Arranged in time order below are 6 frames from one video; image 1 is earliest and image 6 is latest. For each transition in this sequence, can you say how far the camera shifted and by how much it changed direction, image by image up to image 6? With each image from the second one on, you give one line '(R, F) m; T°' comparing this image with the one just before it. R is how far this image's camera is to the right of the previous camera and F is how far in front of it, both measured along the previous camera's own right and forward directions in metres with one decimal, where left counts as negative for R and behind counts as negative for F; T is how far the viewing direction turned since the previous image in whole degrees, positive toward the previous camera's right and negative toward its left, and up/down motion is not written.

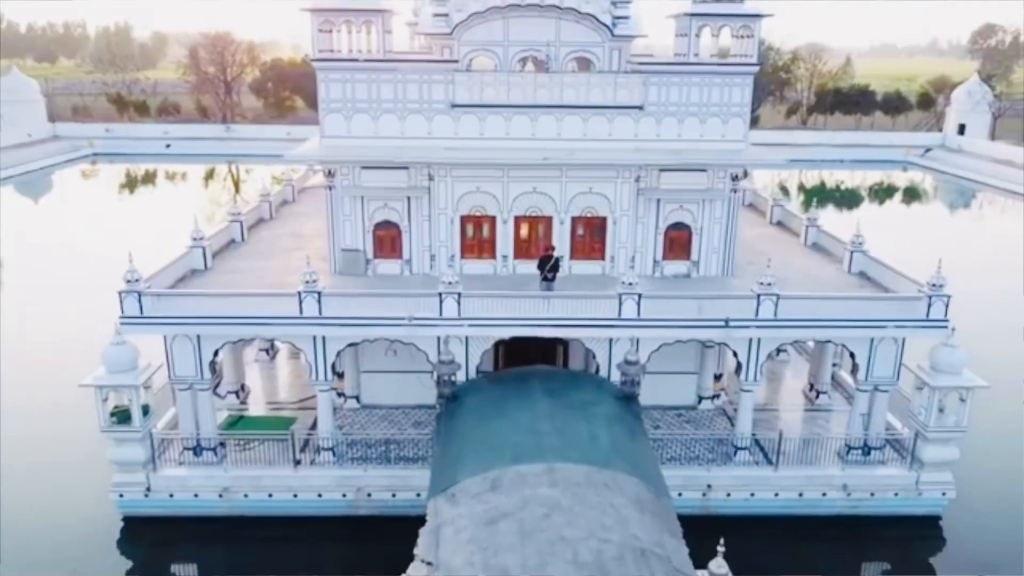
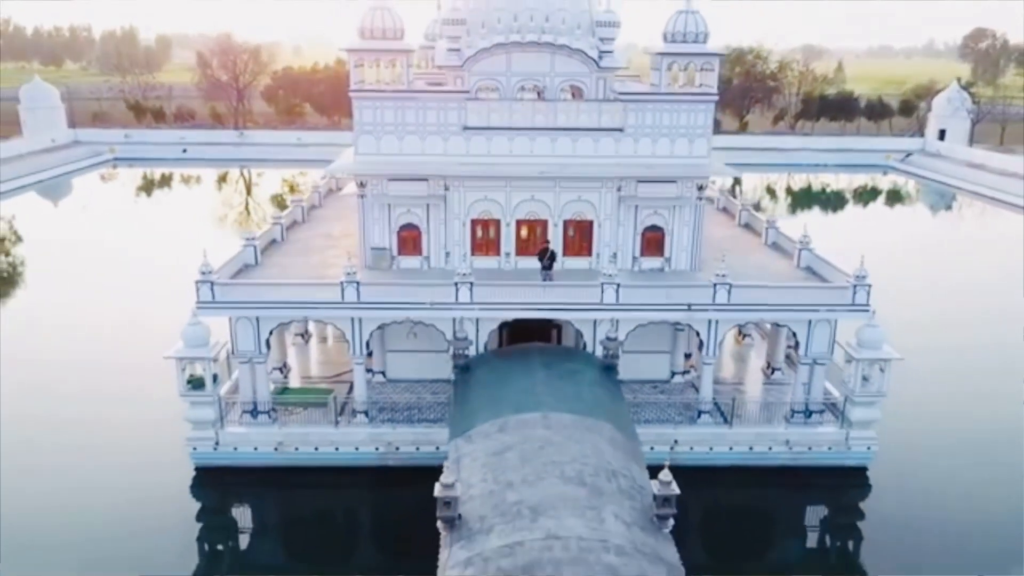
(0.0, -1.8) m; 0°
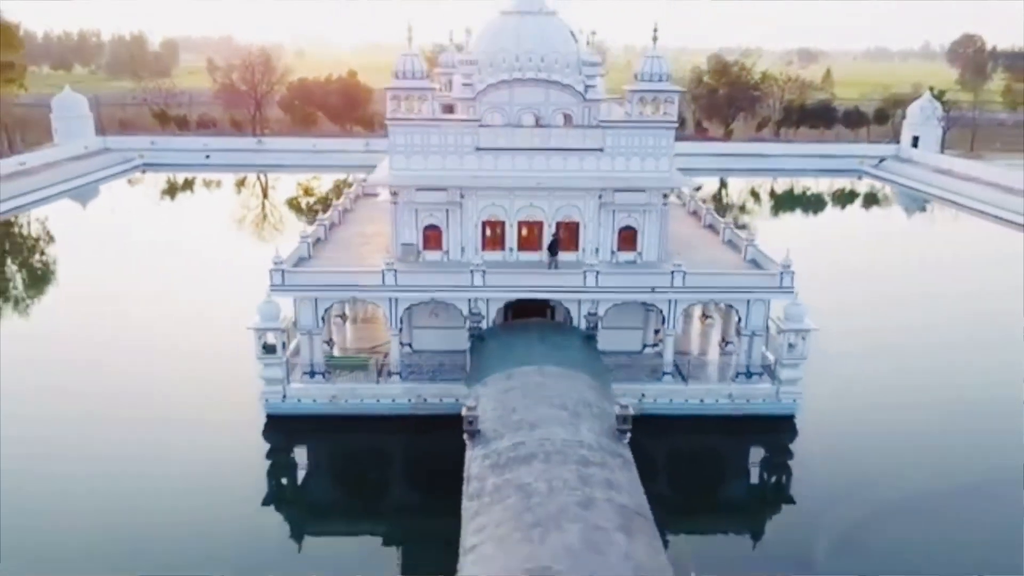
(-0.1, -2.8) m; 0°
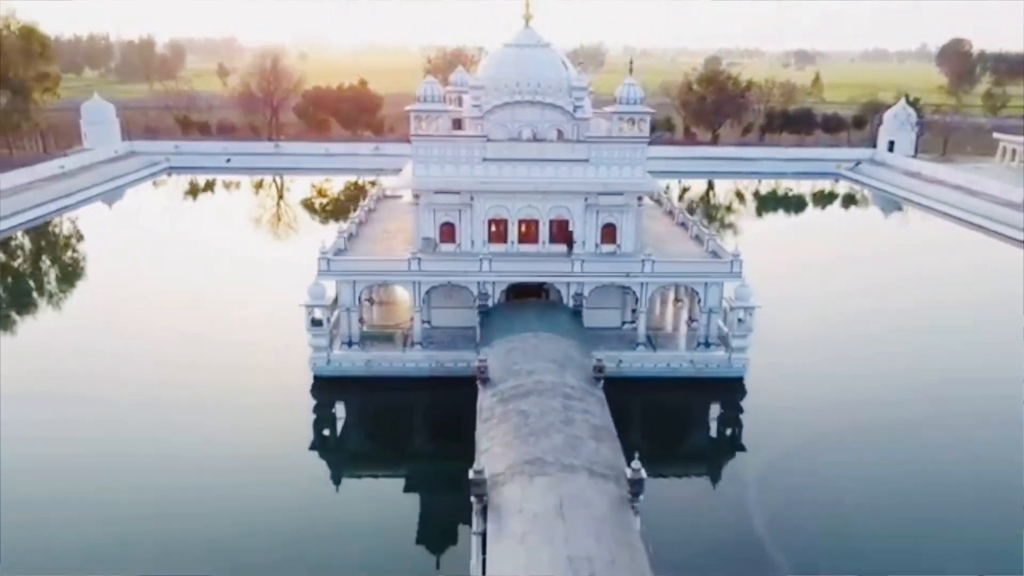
(0.0, -3.0) m; 0°
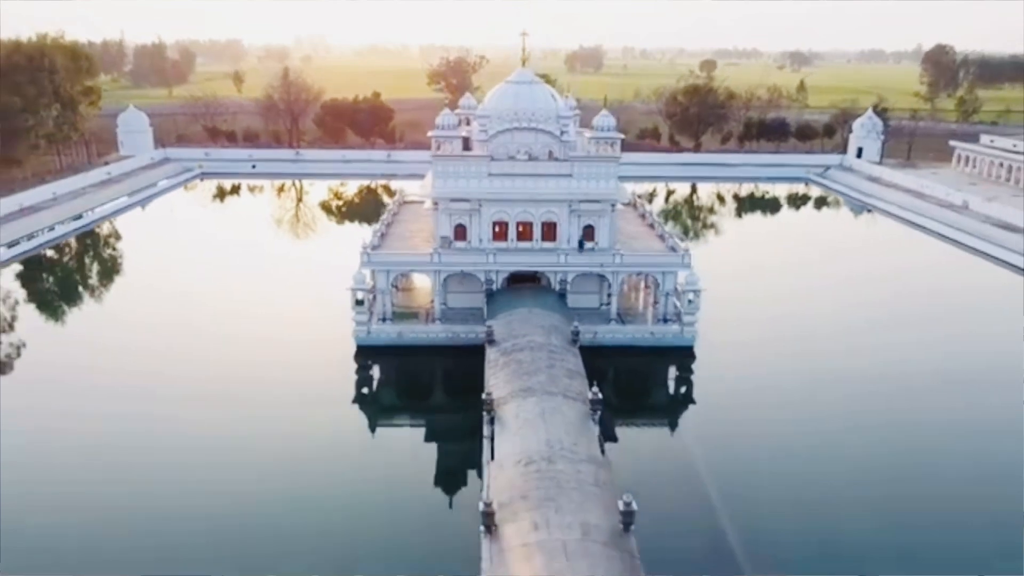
(0.0, -4.4) m; 0°
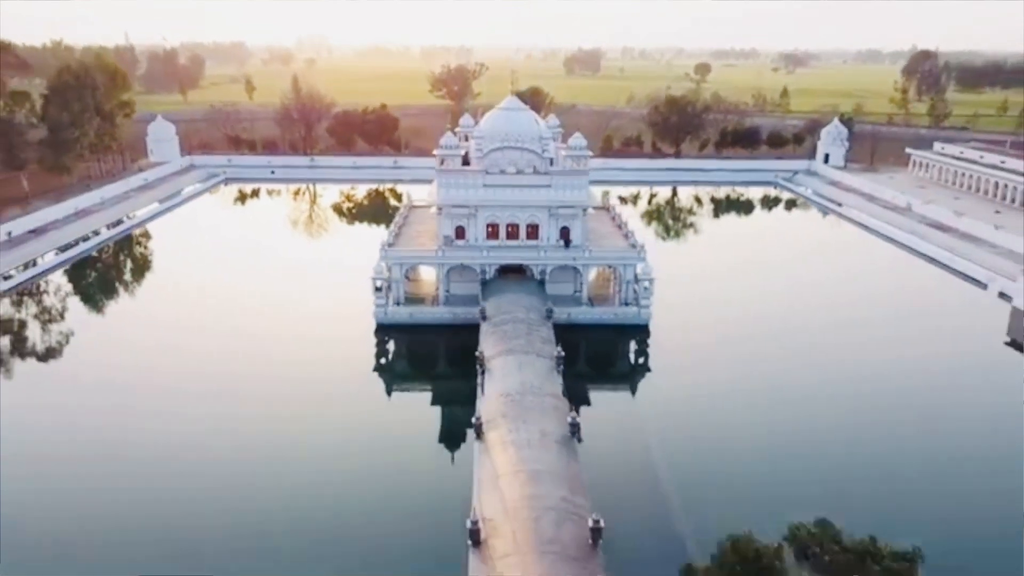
(+0.4, -4.8) m; 0°
